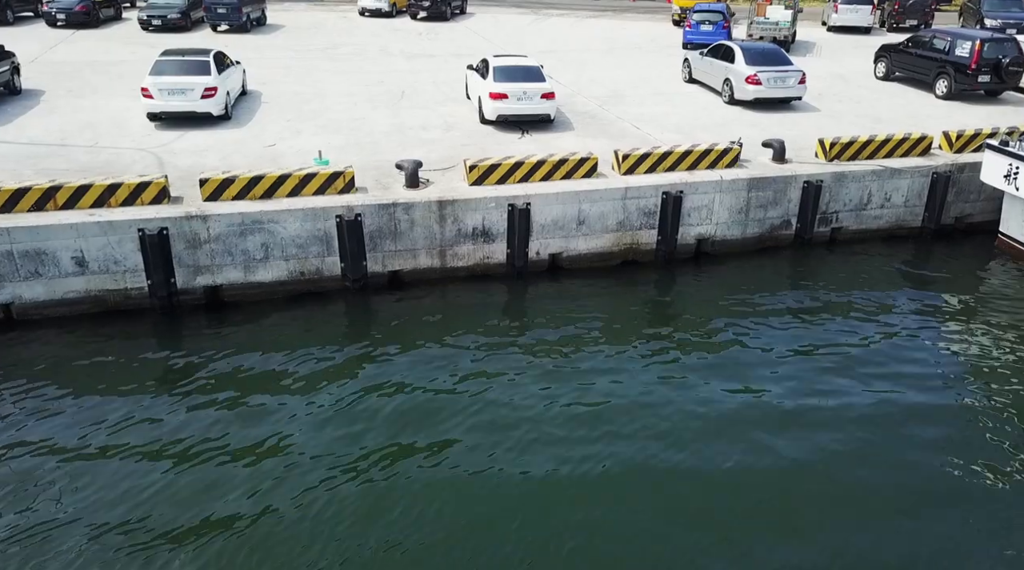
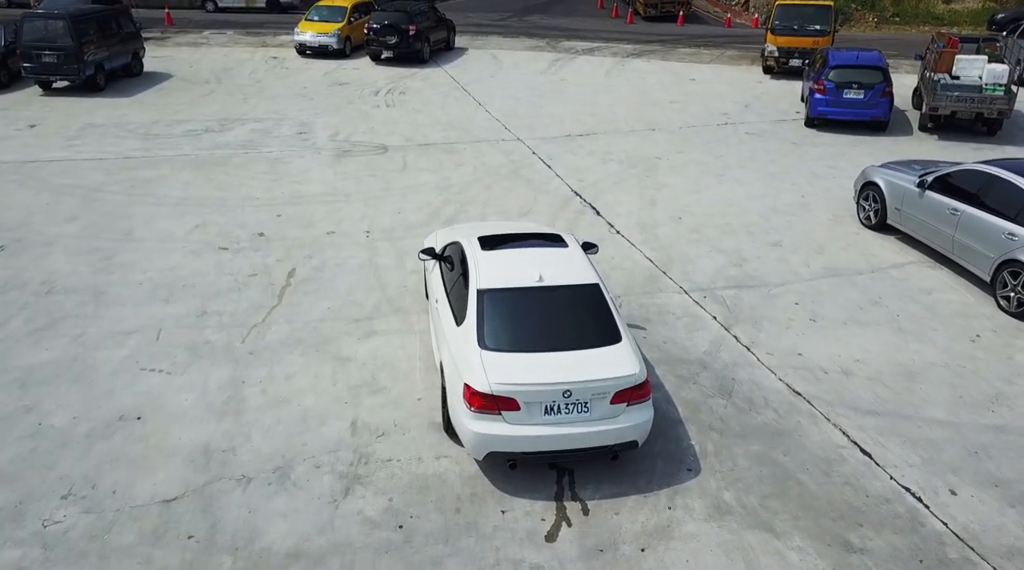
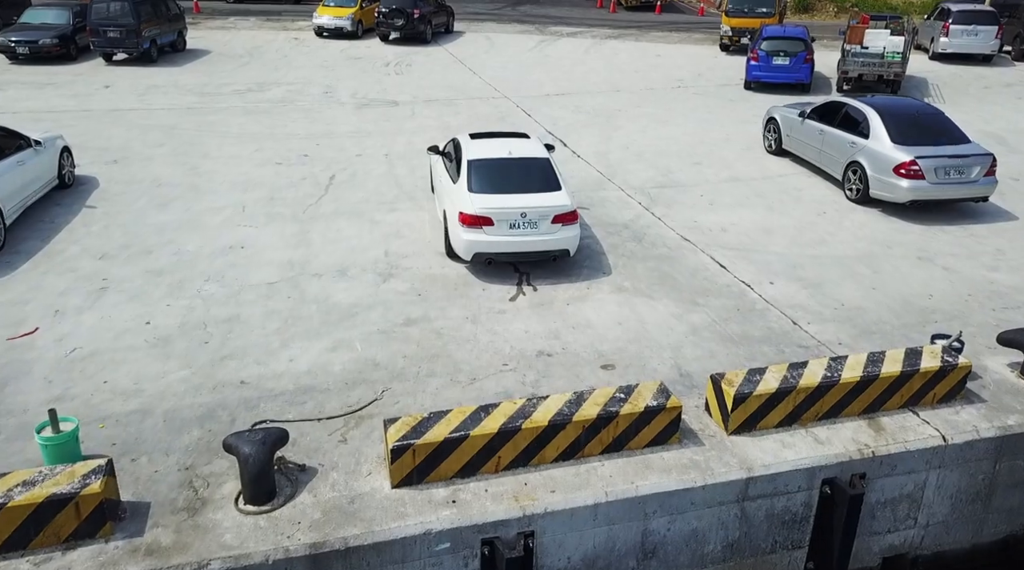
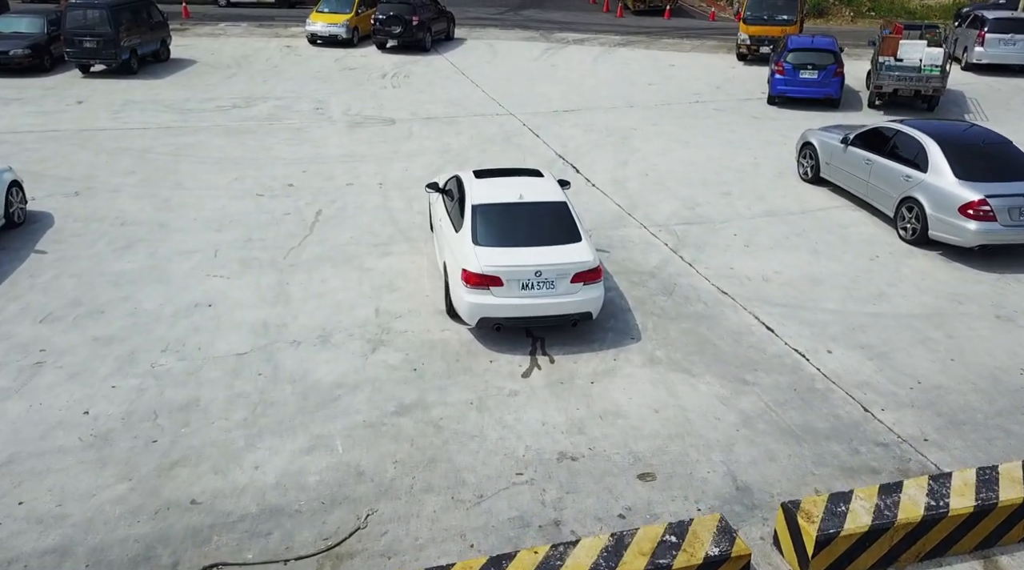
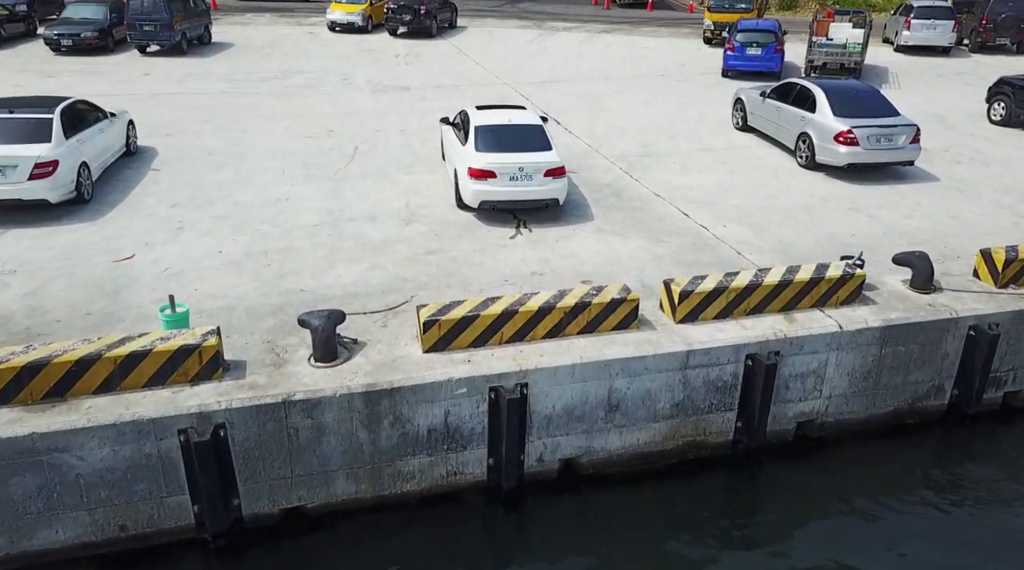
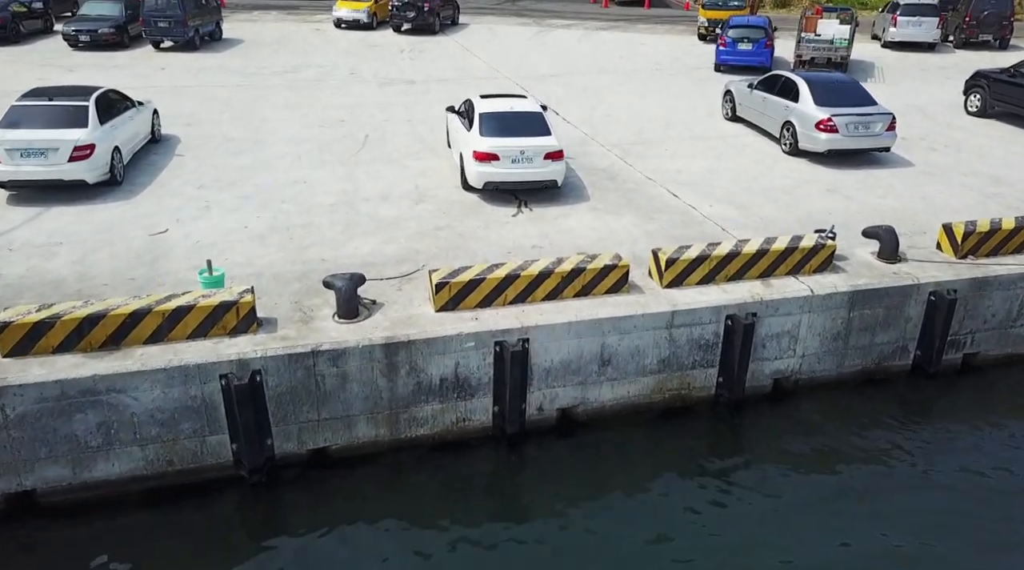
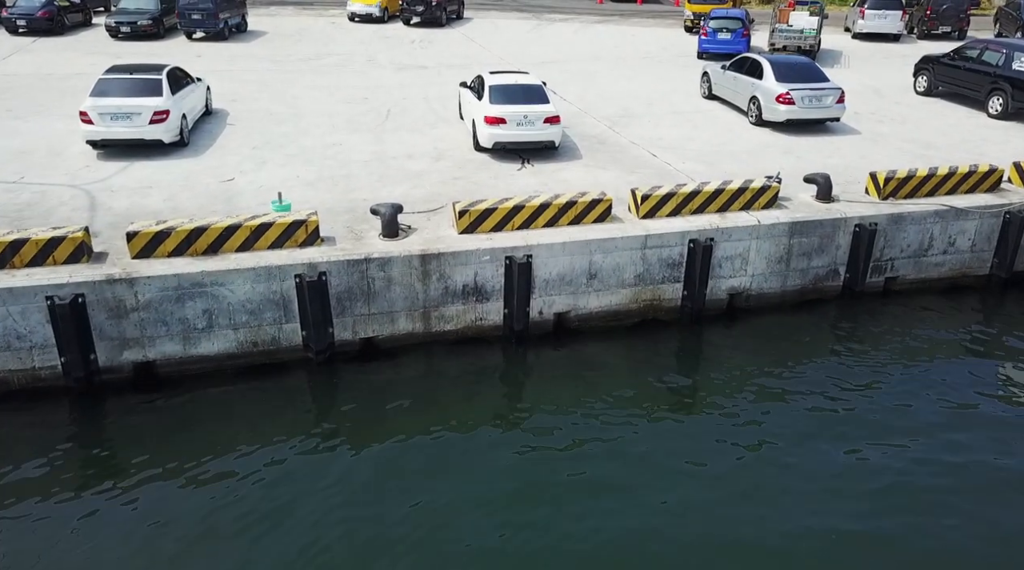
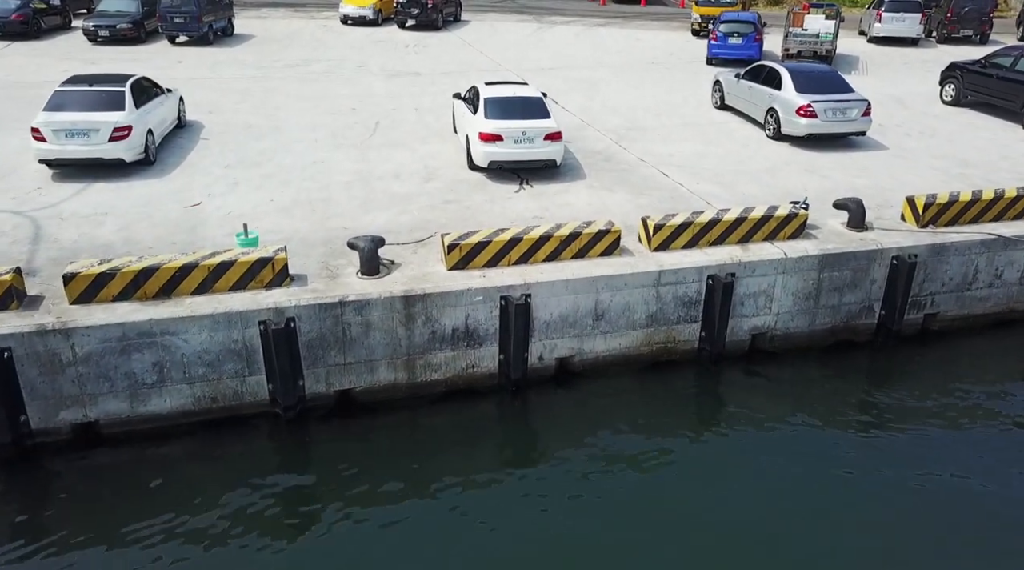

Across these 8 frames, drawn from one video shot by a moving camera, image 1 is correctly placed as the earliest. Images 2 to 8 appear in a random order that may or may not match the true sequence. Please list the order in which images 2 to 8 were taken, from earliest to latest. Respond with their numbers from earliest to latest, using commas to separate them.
7, 8, 6, 5, 3, 4, 2
